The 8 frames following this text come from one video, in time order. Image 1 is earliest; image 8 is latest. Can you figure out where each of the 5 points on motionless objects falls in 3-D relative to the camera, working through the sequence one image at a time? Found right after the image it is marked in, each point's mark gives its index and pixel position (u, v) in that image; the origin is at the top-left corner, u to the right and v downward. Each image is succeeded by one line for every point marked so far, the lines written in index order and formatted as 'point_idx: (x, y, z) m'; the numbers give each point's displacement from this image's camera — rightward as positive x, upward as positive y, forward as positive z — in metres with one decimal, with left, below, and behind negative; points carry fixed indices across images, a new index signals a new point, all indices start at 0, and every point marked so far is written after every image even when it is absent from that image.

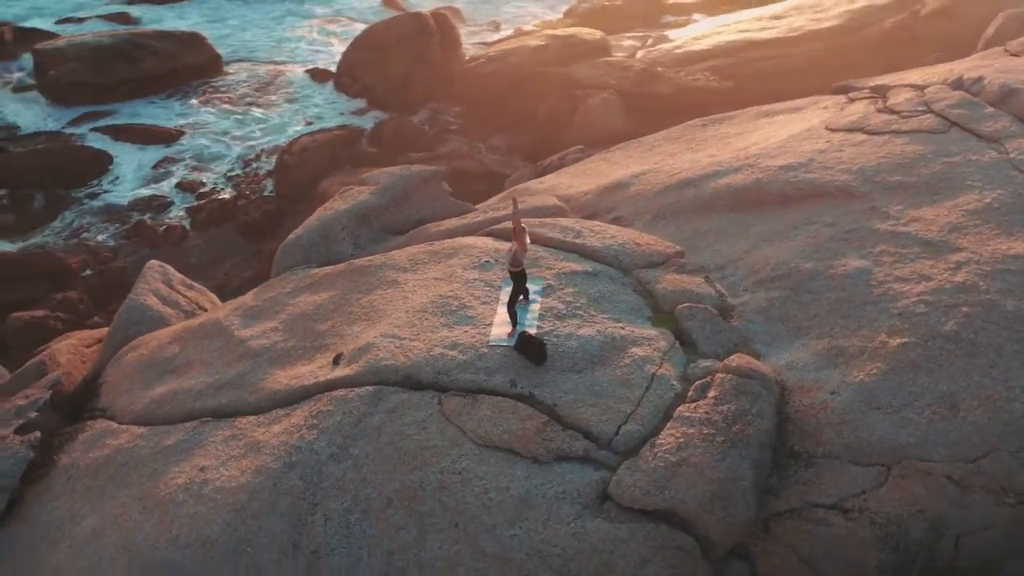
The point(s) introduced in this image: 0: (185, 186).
0: (-3.5, +1.1, +11.5) m
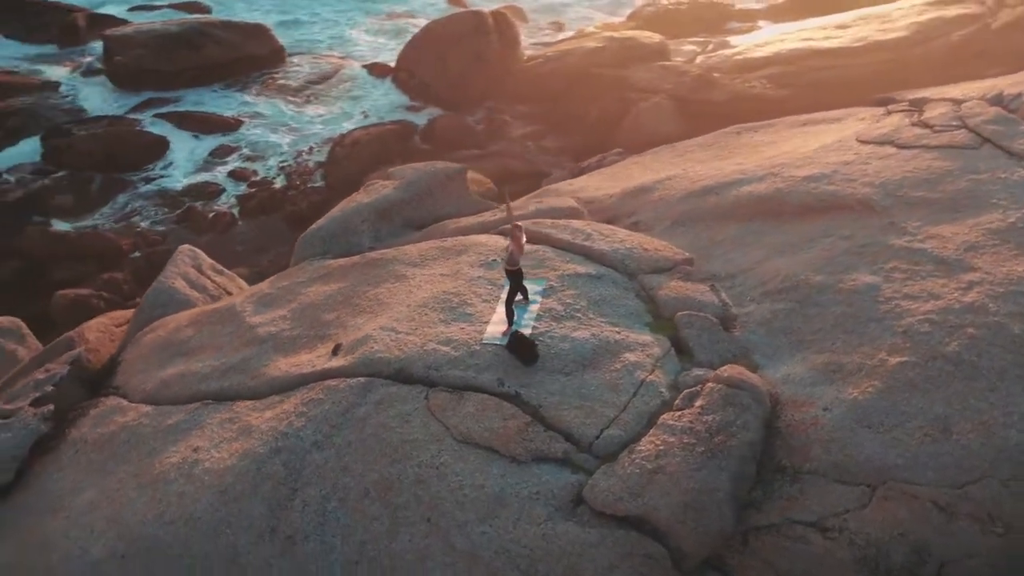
0: (-3.0, +1.3, +11.8) m
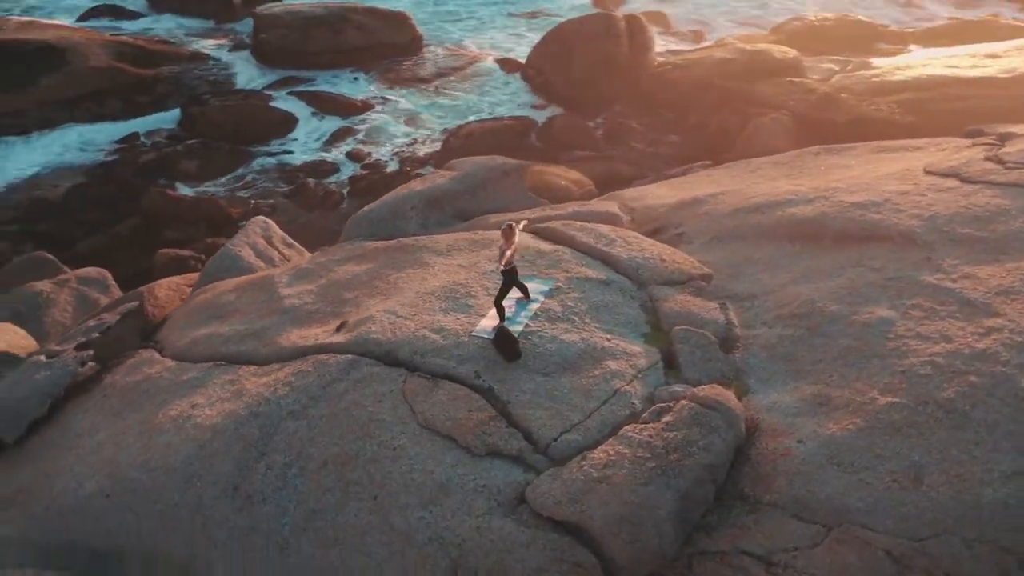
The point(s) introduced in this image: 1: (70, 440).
0: (-1.8, +1.5, +12.2) m
1: (-2.3, -0.8, +5.6) m
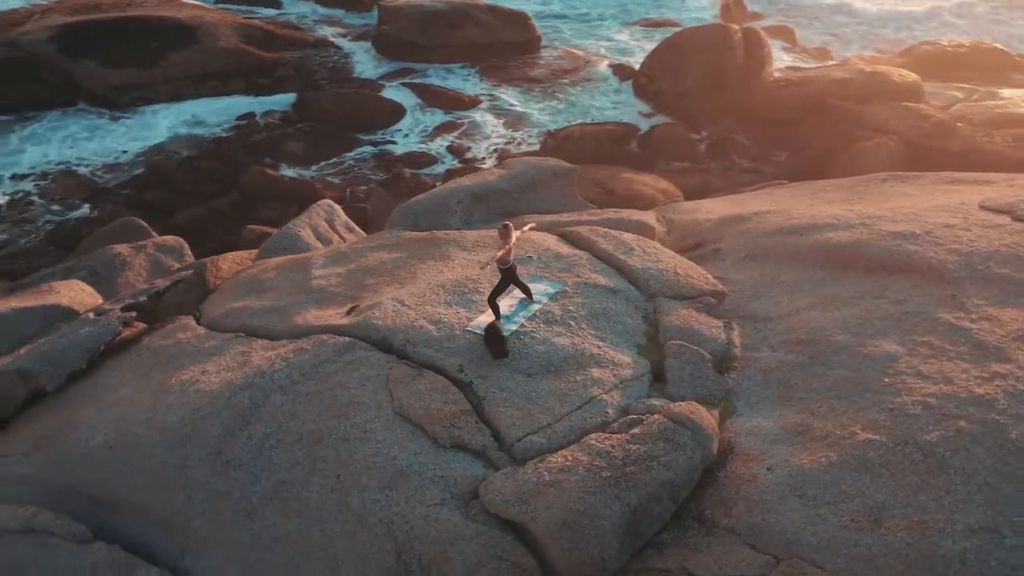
0: (-0.7, +1.6, +12.4) m
1: (-2.3, -0.6, +6.0) m
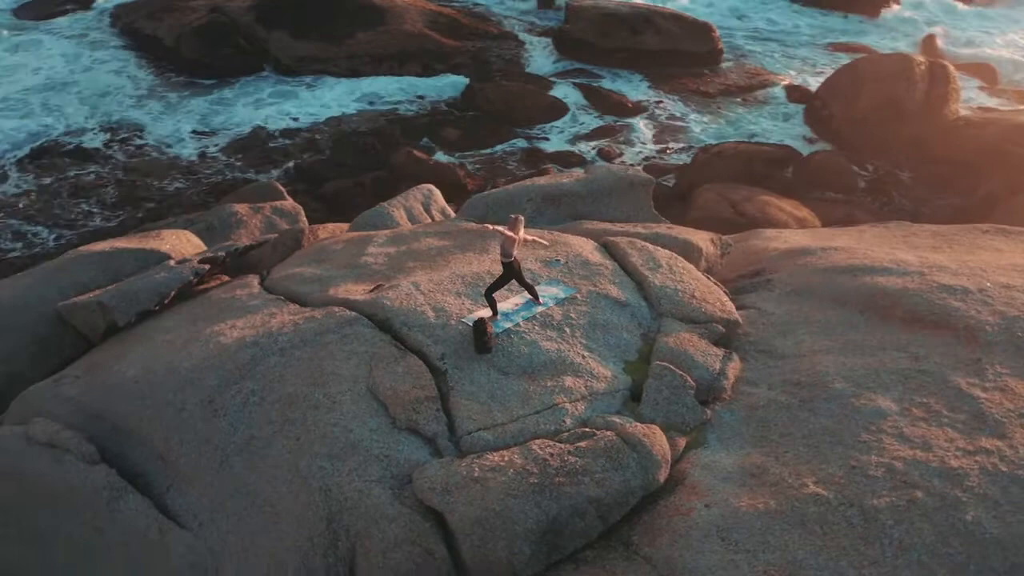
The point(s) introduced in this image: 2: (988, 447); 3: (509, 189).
0: (+1.0, +1.6, +12.4) m
1: (-2.1, -0.3, +6.5) m
2: (+1.9, -0.6, +4.3) m
3: (0.0, +0.7, +7.2) m
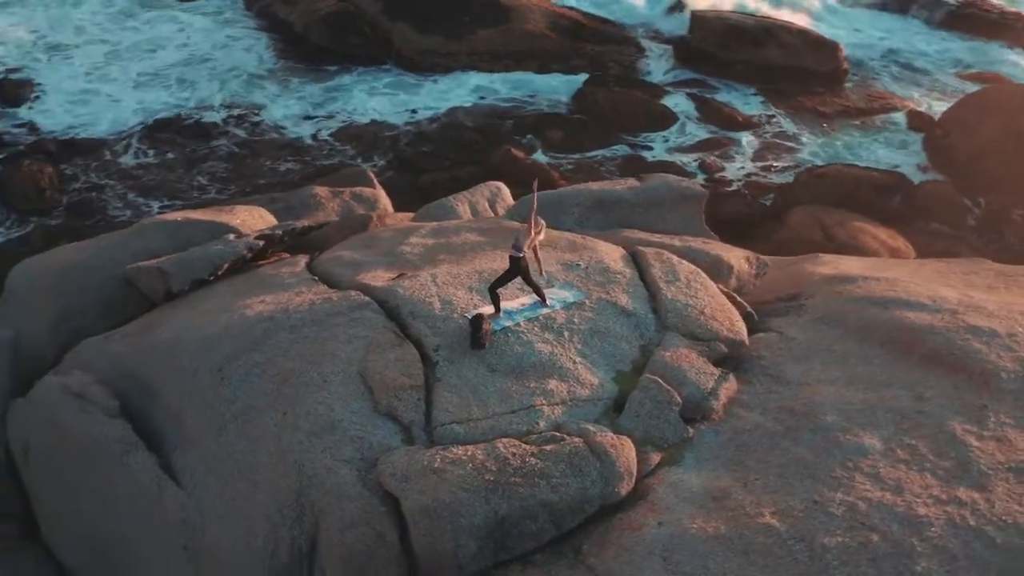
0: (+2.2, +1.4, +12.2) m
1: (-2.0, -0.1, +6.8) m
2: (+1.7, -0.8, +4.0) m
3: (+0.3, +0.6, +7.2) m
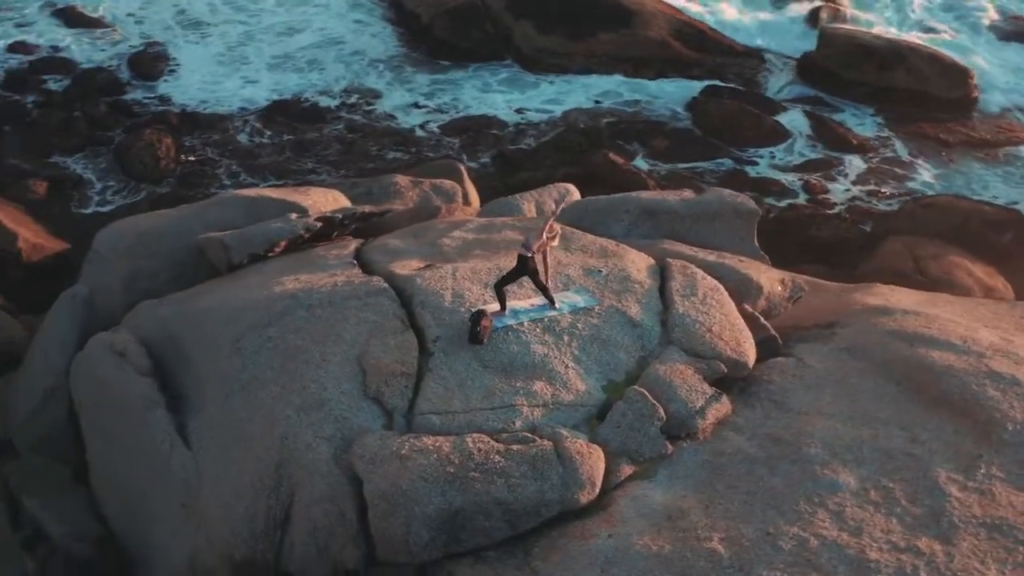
0: (+3.2, +1.1, +11.8) m
1: (-1.7, +0.1, +7.0) m
2: (+1.5, -0.9, +3.8) m
3: (+0.7, +0.6, +7.1) m
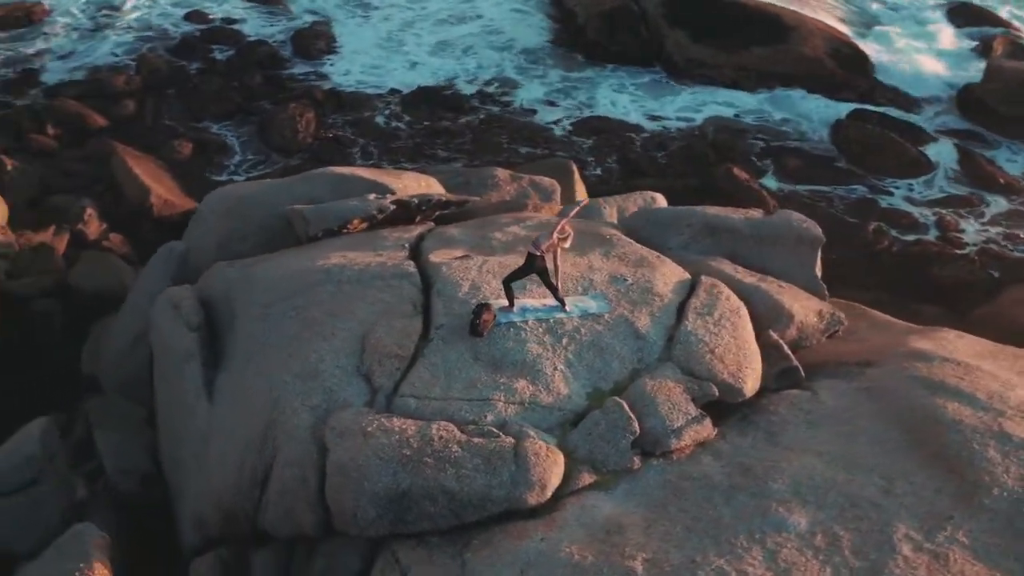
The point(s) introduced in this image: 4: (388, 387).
0: (+4.4, +0.7, +11.2) m
1: (-1.3, +0.3, +7.3) m
2: (+1.1, -1.1, +3.7) m
3: (+1.1, +0.5, +7.0) m
4: (-0.6, -0.5, +5.0) m
